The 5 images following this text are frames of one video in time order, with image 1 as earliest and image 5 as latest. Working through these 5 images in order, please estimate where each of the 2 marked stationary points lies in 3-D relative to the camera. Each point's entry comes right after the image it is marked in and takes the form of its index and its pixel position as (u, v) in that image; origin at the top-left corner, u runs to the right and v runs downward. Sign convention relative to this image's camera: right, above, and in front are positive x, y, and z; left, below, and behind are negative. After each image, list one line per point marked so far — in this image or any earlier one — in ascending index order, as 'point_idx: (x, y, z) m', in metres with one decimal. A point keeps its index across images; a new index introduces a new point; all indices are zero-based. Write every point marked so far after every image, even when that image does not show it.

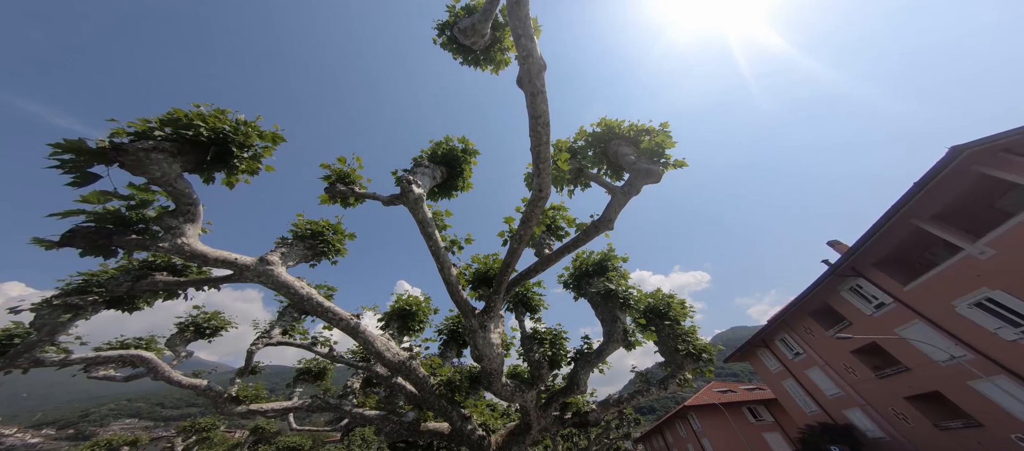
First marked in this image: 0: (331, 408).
0: (-5.2, -5.4, +7.6) m
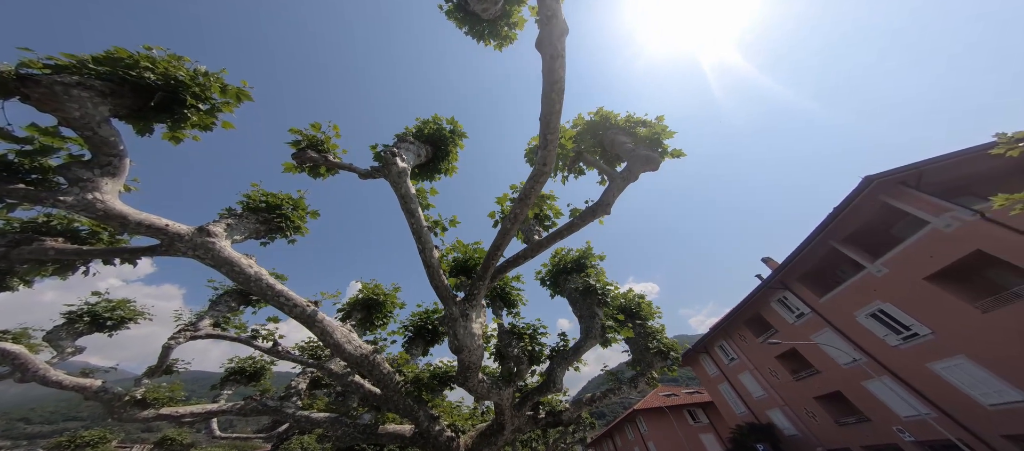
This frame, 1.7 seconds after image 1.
0: (-6.0, -4.8, +6.6) m
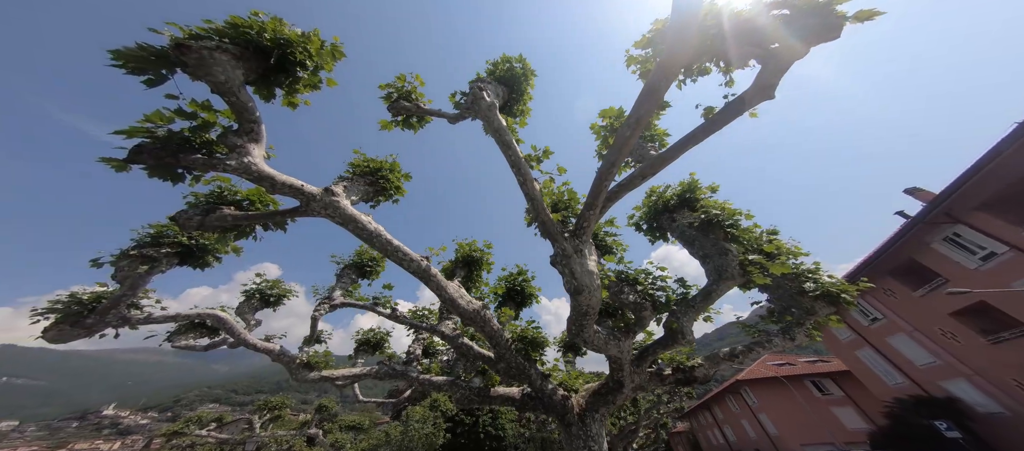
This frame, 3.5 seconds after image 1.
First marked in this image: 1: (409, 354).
0: (-3.1, -4.1, +7.4) m
1: (-3.6, -4.5, +9.1) m
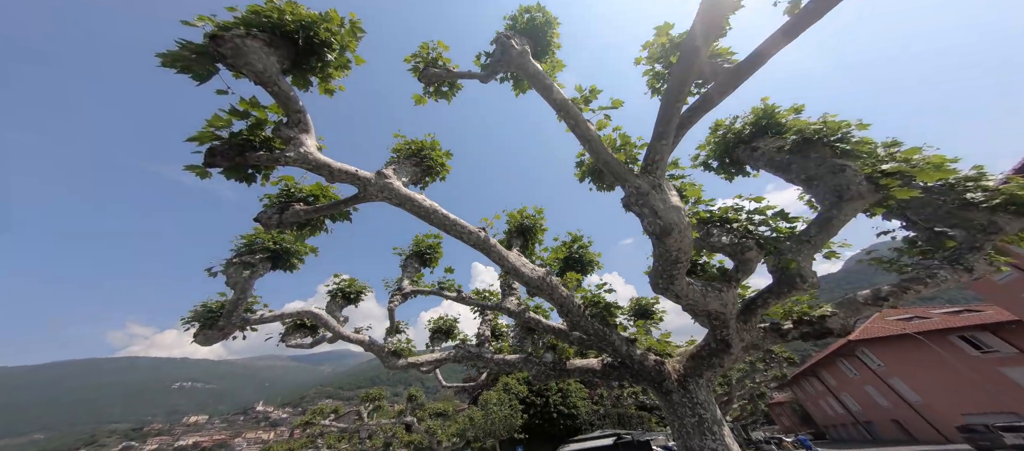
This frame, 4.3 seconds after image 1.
0: (-1.0, -3.6, +7.5) m
1: (-1.1, -3.9, +9.3) m
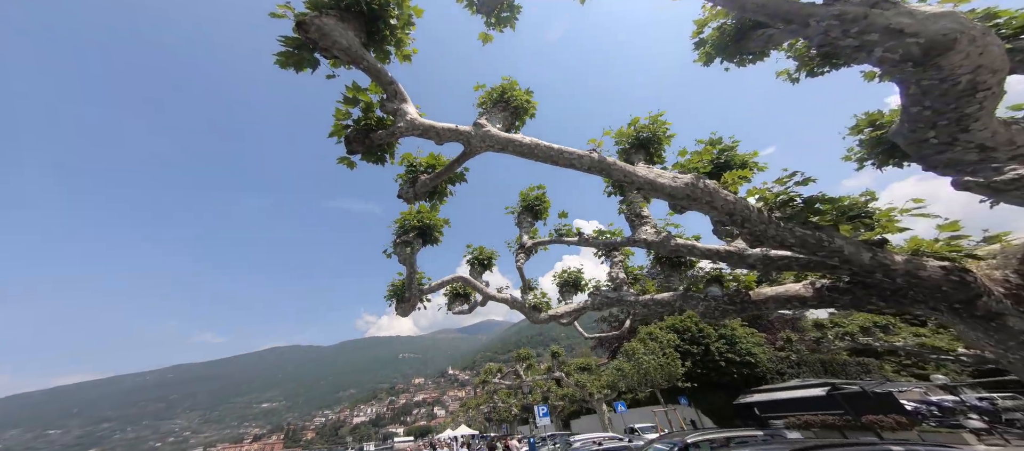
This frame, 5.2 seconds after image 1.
0: (+2.7, -1.9, +6.8) m
1: (+3.3, -2.0, +8.6) m
